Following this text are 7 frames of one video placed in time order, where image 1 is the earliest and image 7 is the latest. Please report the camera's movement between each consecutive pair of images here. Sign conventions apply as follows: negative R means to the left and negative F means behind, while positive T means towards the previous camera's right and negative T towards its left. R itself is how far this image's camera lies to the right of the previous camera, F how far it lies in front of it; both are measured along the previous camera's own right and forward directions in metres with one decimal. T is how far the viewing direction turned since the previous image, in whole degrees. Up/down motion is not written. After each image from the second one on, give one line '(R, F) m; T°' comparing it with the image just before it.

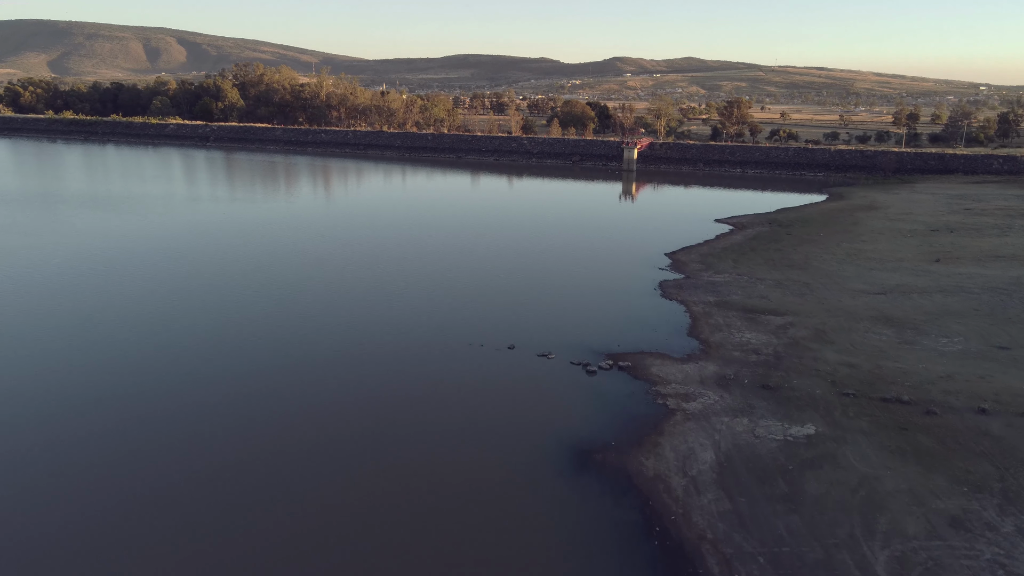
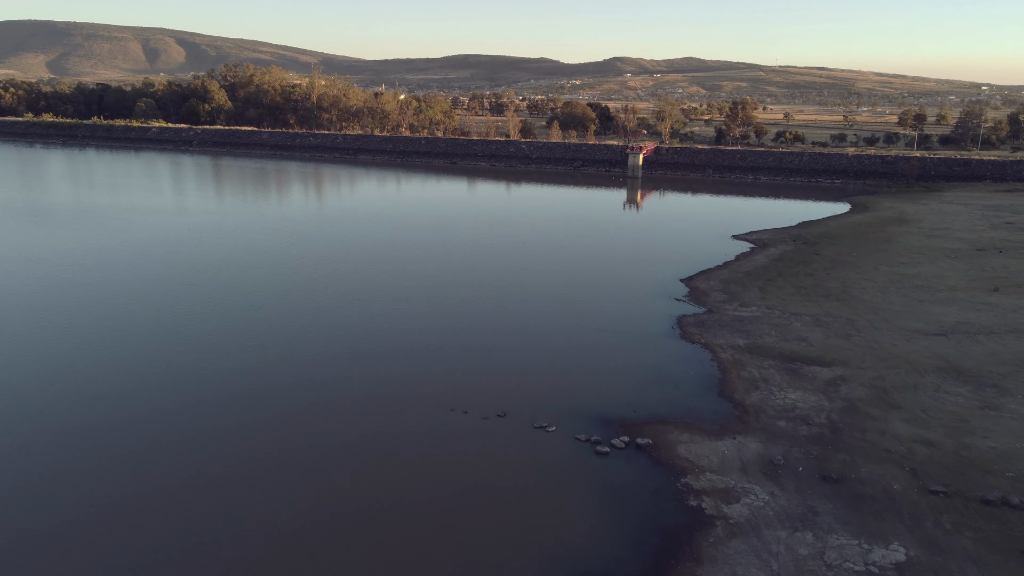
(+0.2, +2.7) m; 0°
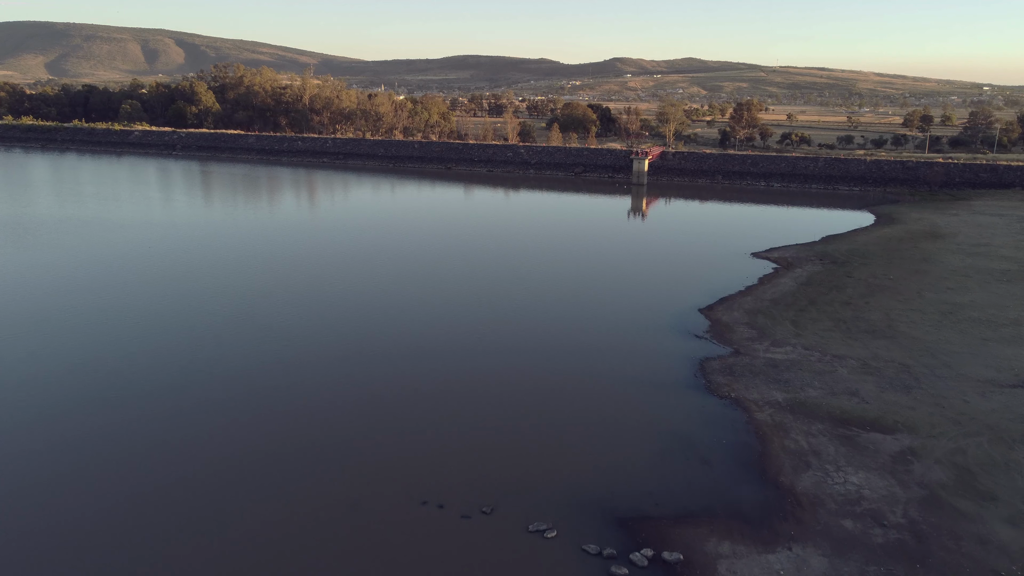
(+0.2, +2.5) m; 0°
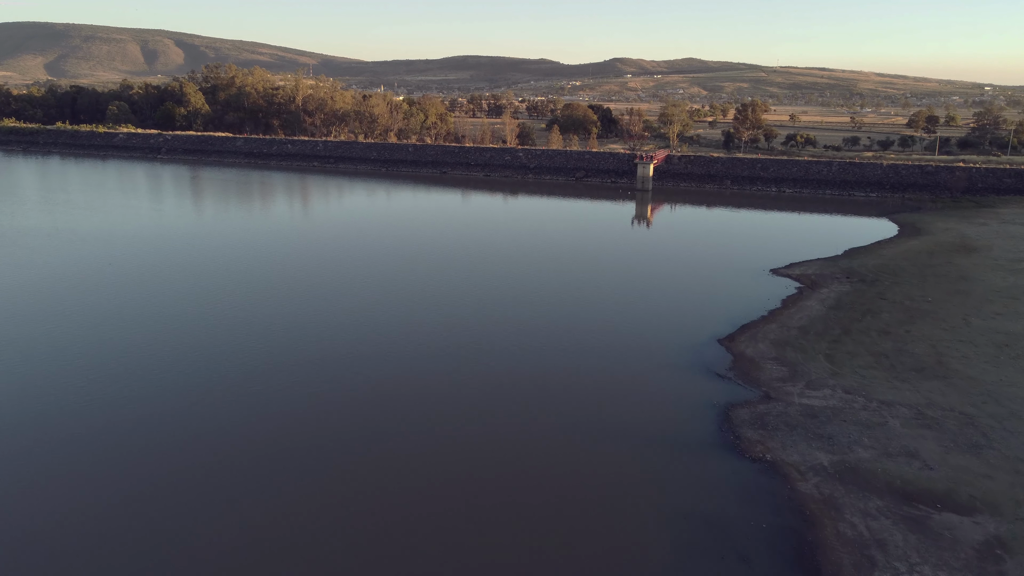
(+0.1, +2.0) m; 0°
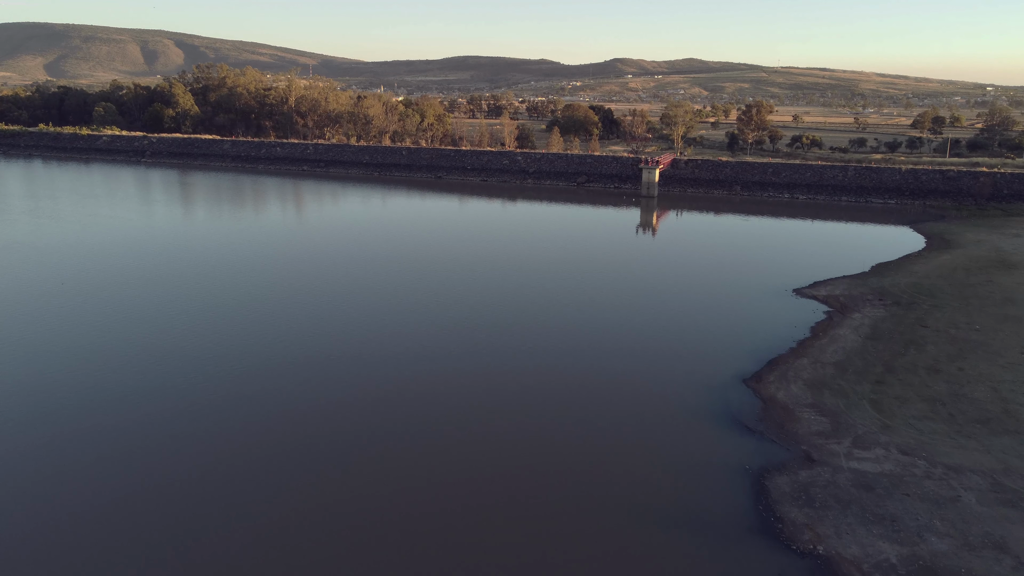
(+0.1, +2.0) m; 0°
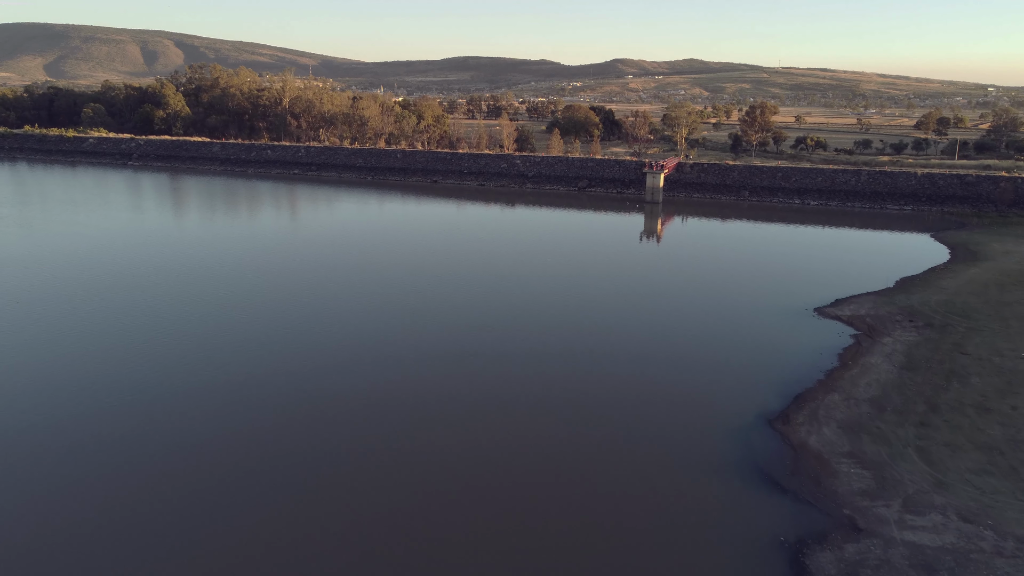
(+0.1, +1.6) m; 0°
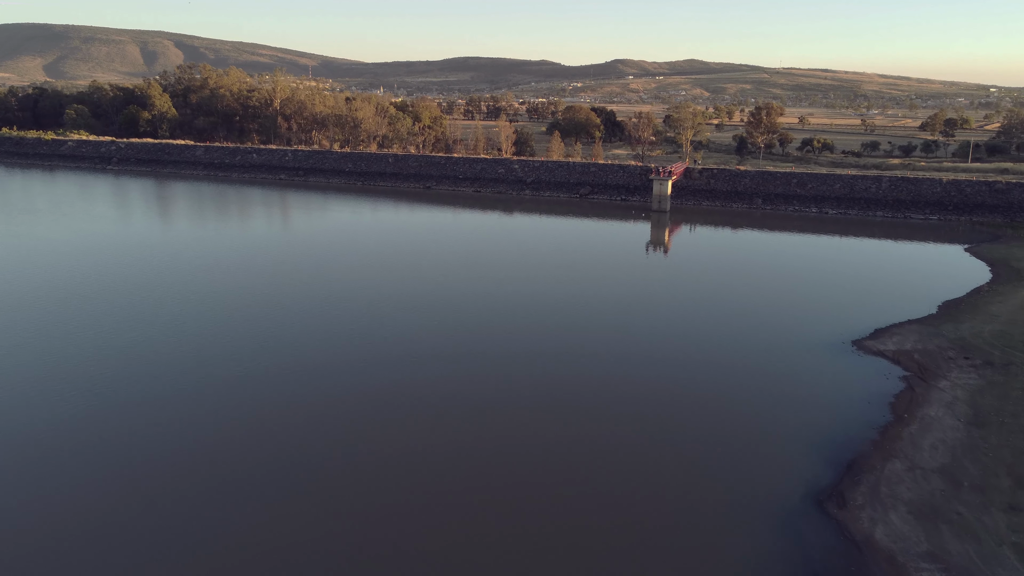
(+0.2, +2.3) m; 0°
